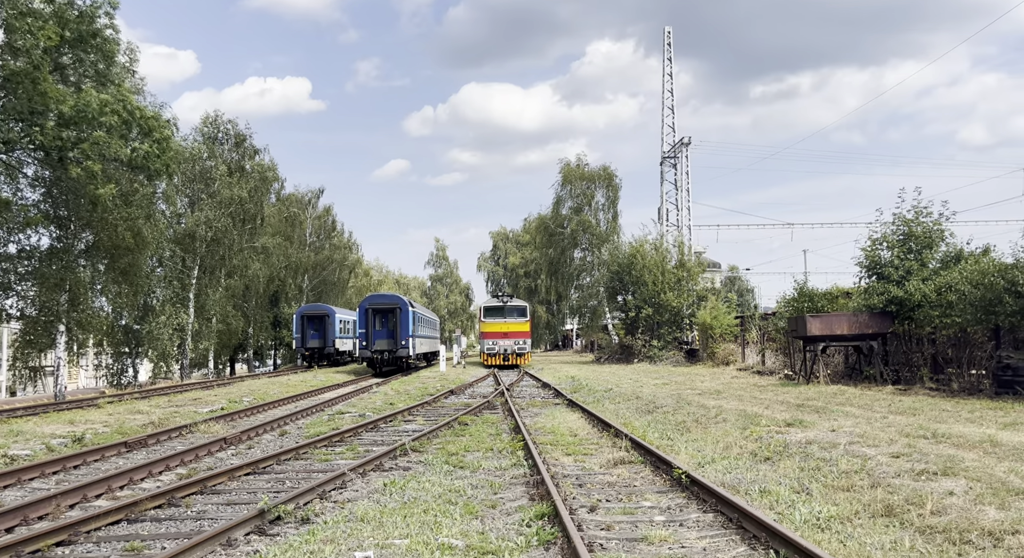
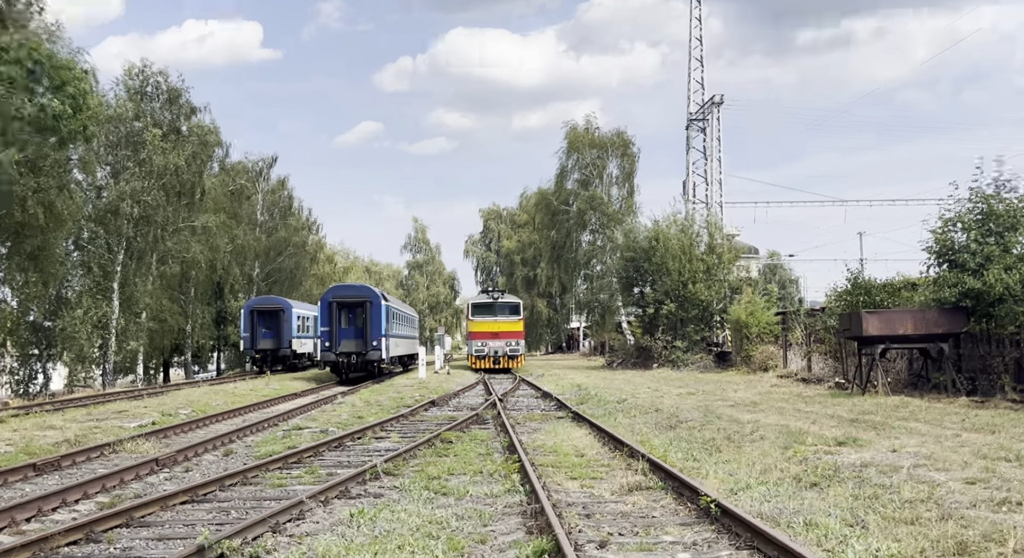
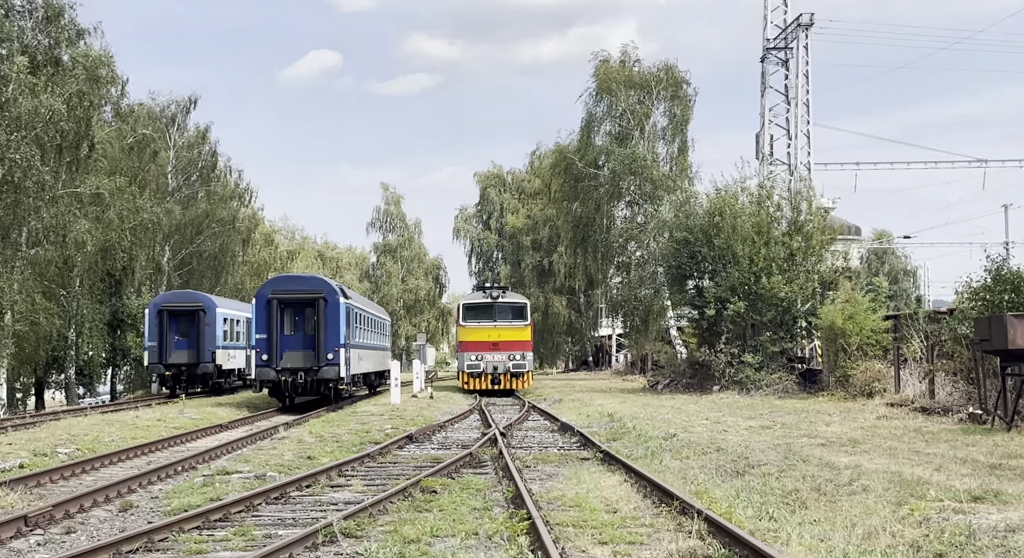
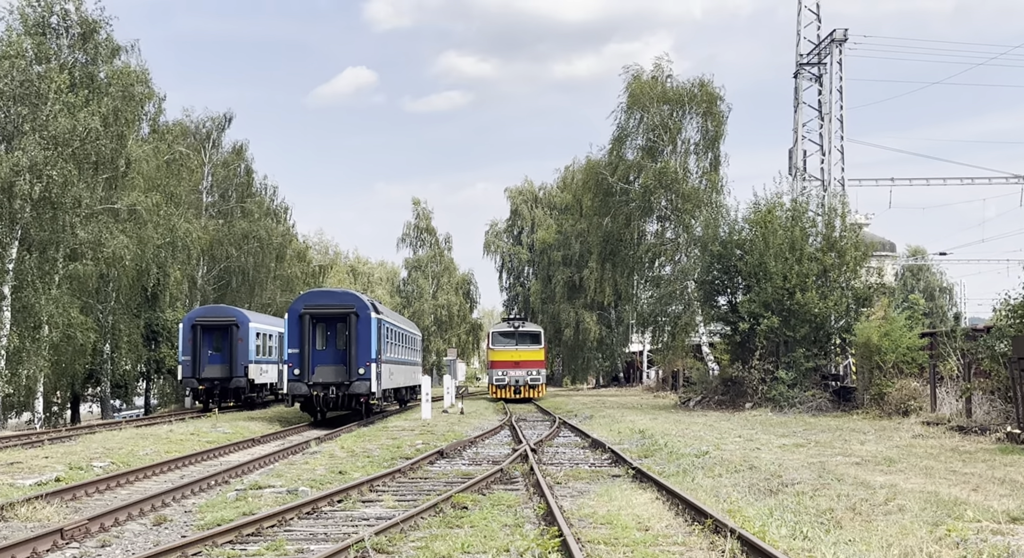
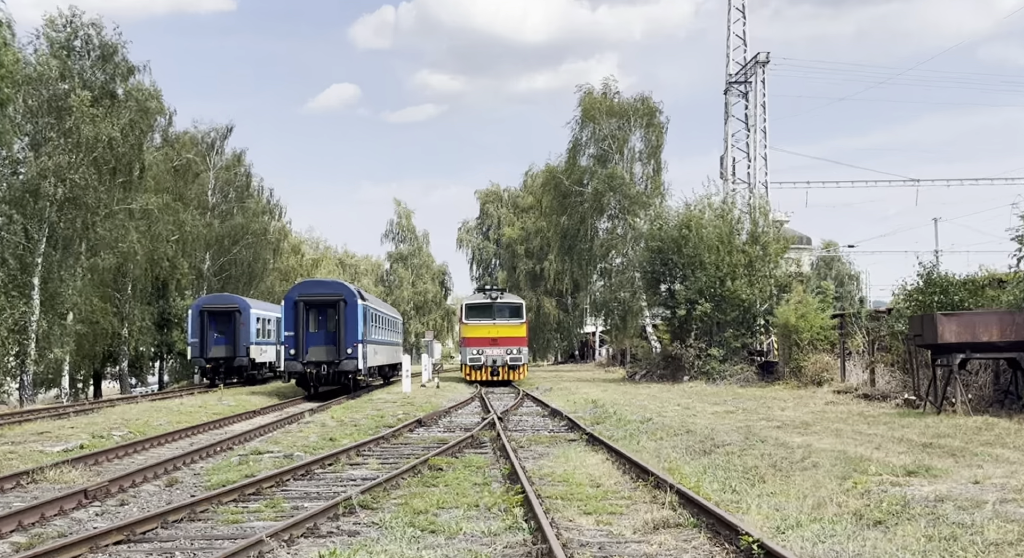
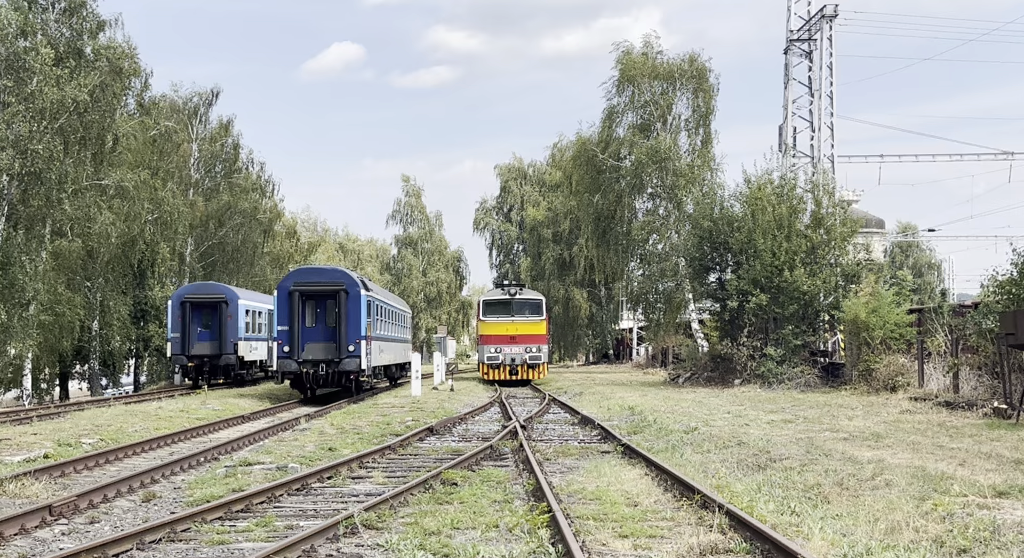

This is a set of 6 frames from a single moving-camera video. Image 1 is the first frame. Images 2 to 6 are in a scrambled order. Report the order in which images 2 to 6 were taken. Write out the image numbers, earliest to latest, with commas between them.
2, 5, 3, 6, 4
